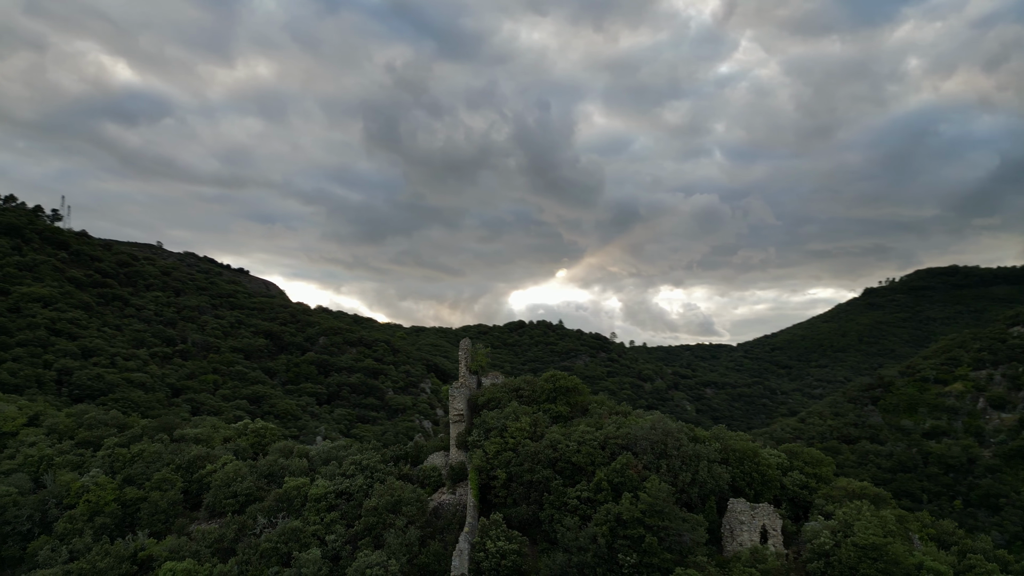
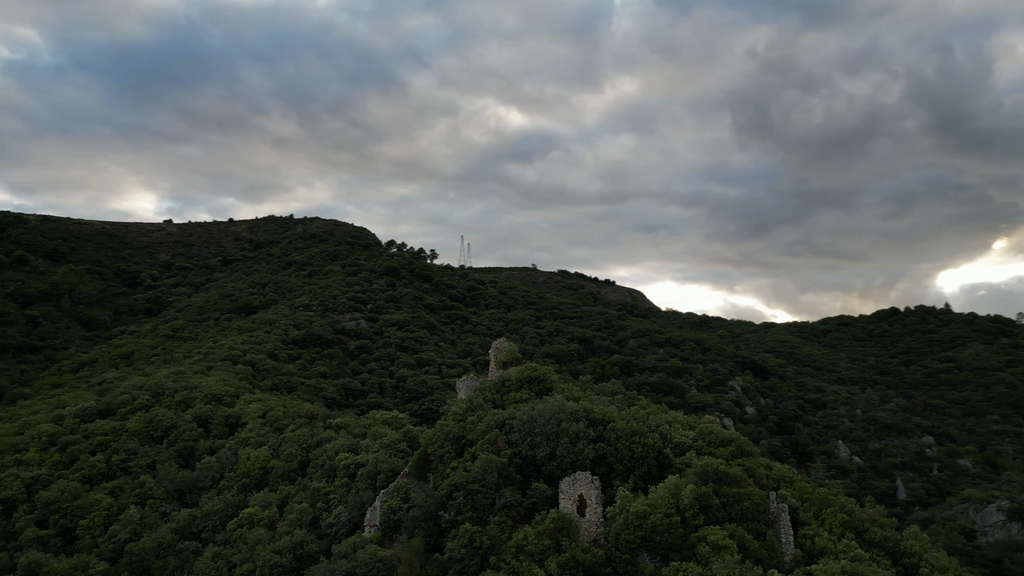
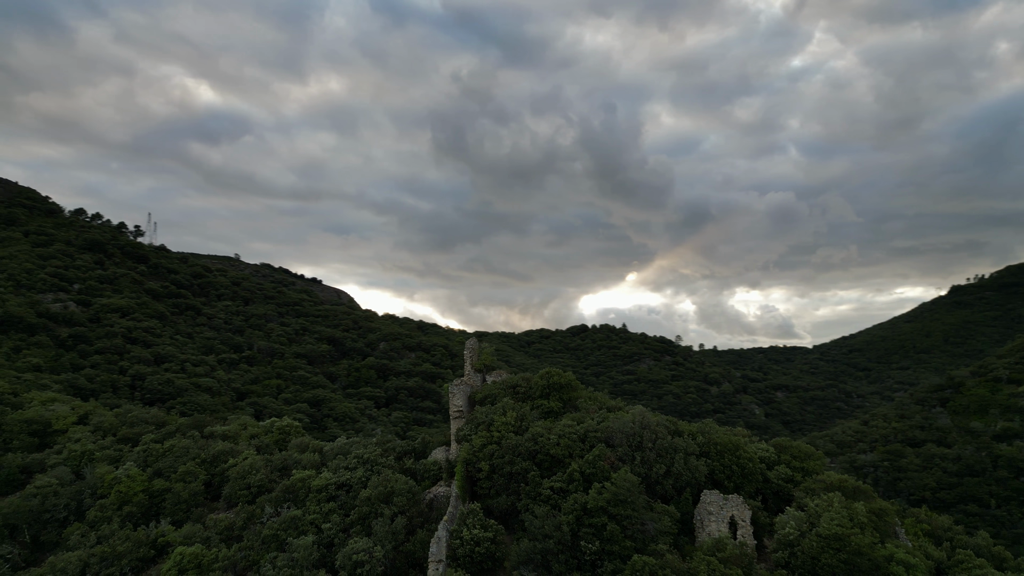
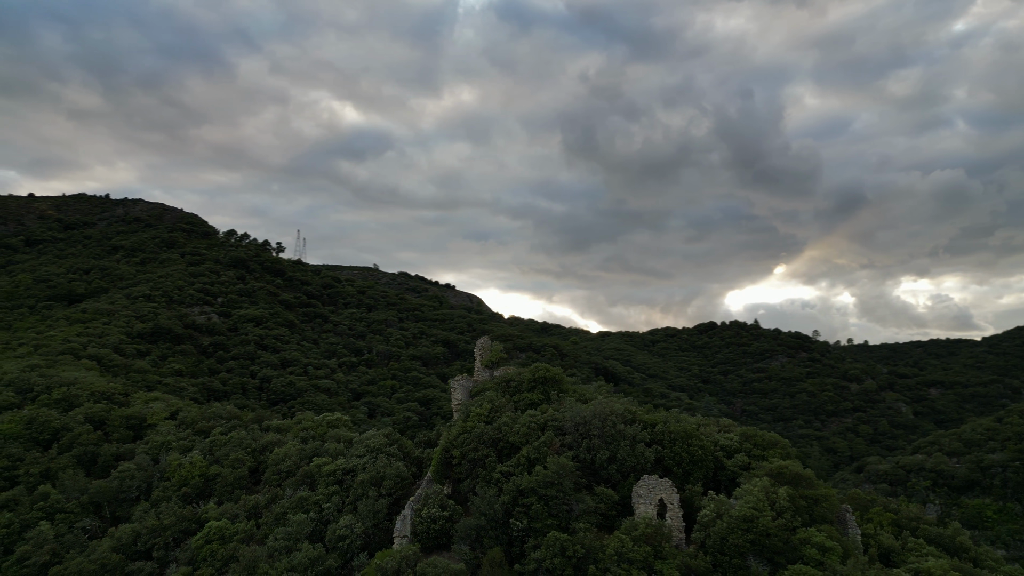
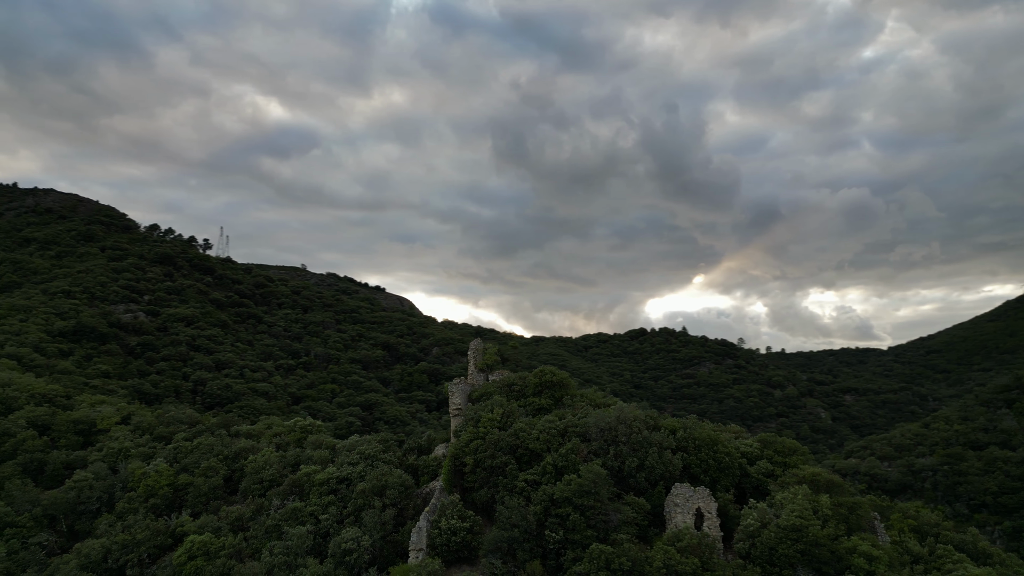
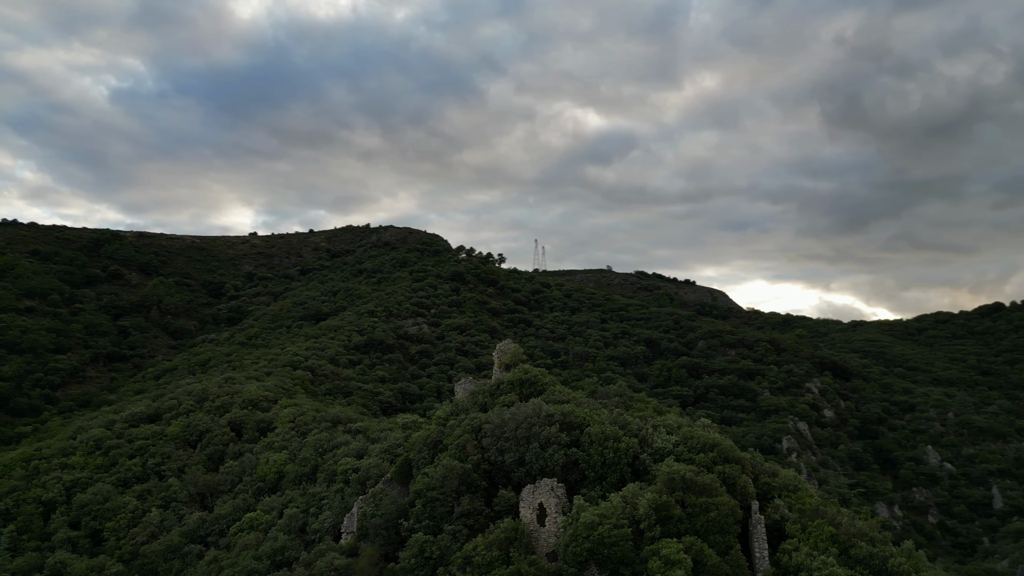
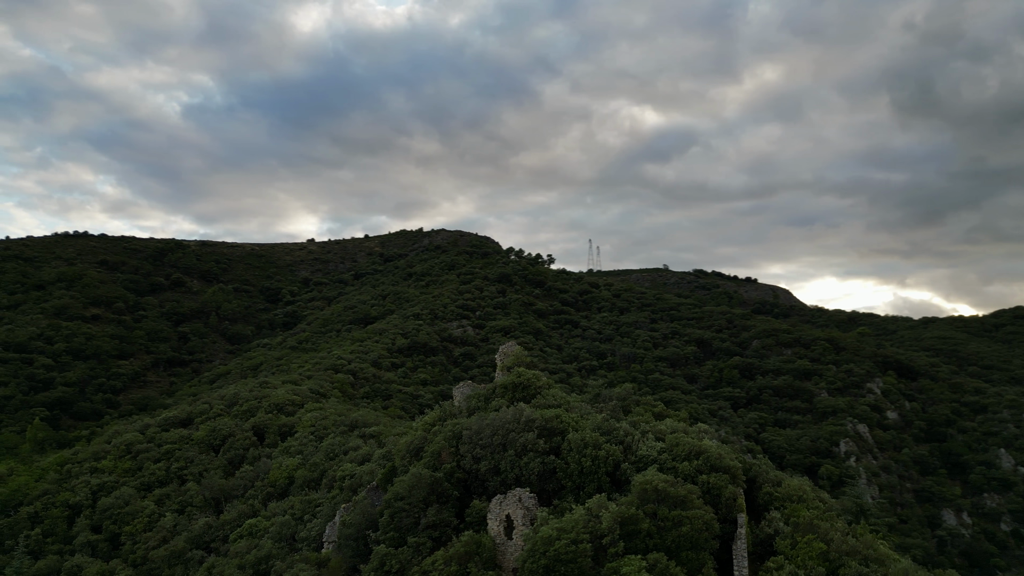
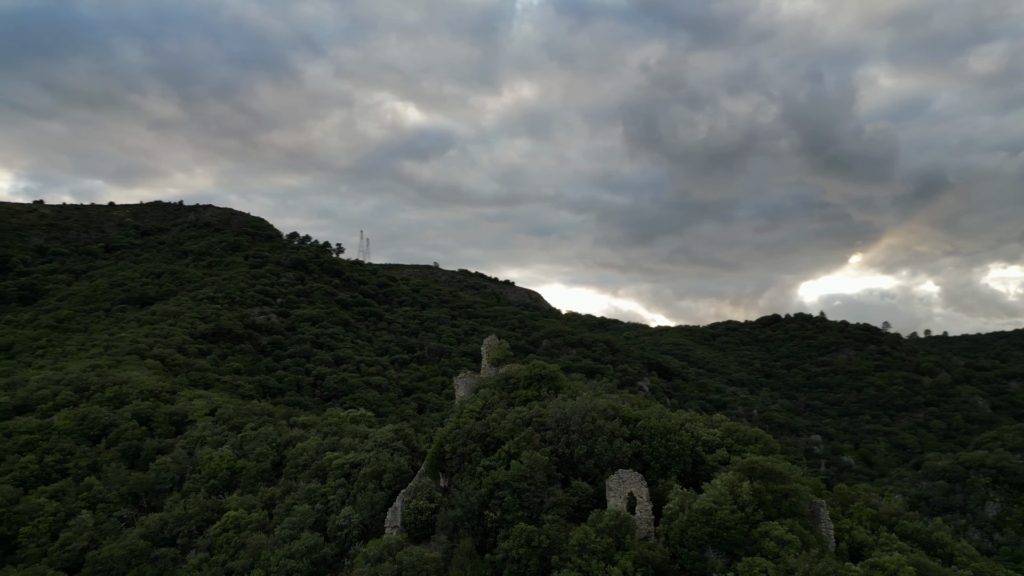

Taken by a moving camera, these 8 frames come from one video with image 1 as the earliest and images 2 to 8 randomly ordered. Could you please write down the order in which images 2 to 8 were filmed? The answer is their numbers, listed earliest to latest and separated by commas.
3, 5, 4, 8, 2, 6, 7
